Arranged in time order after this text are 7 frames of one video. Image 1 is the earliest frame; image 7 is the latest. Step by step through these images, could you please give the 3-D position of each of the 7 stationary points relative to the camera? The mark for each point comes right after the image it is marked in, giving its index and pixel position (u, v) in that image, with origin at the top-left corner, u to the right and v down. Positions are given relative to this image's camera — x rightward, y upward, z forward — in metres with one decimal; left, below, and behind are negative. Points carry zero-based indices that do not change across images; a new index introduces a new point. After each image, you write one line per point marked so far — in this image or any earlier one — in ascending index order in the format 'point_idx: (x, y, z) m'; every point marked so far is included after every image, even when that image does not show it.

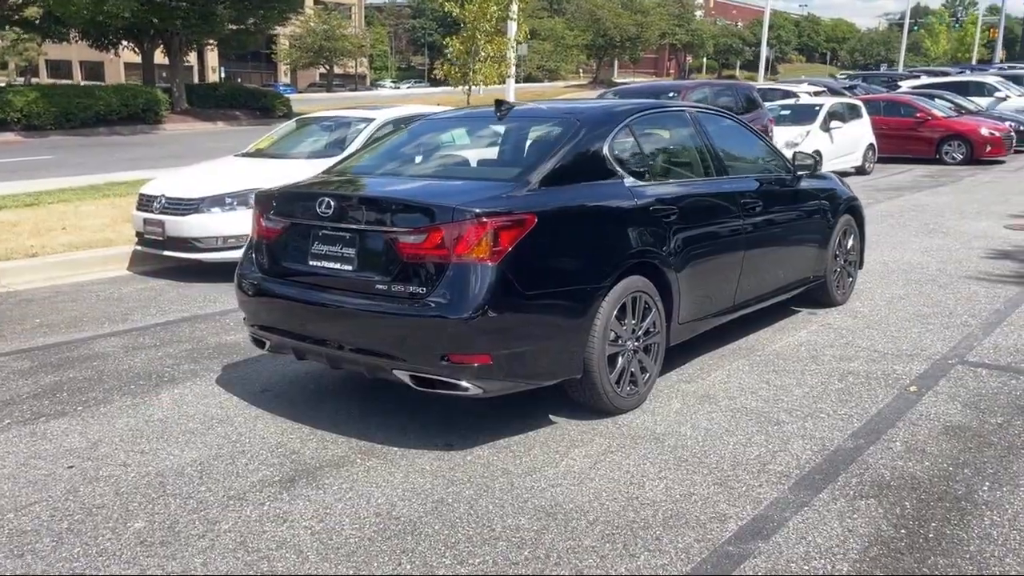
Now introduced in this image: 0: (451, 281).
0: (-0.3, 0.0, +4.6) m
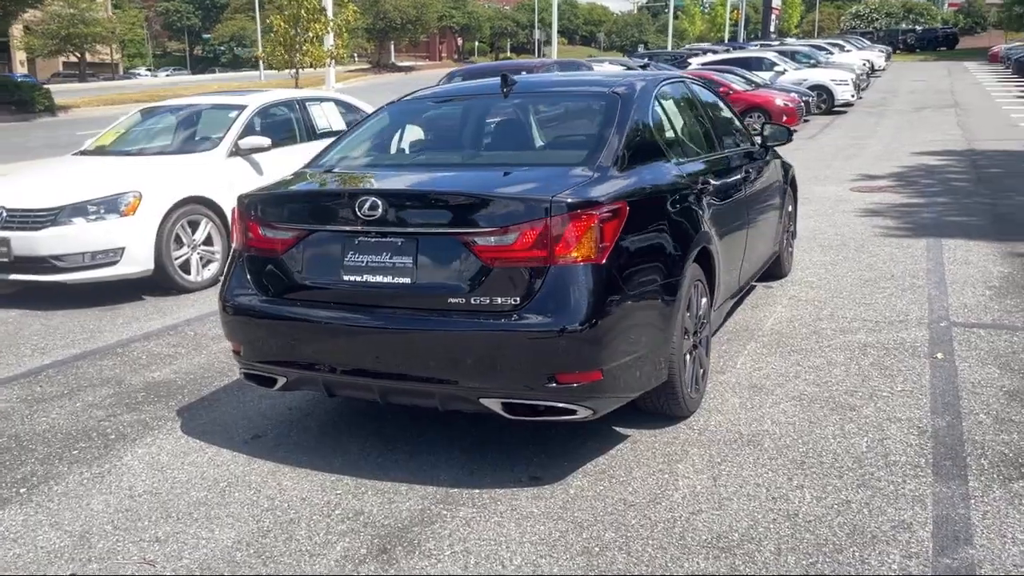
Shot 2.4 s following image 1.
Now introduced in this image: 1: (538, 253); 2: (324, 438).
0: (+0.2, 0.0, +3.9) m
1: (+0.1, +0.2, +3.9) m
2: (-1.0, -0.8, +4.9) m
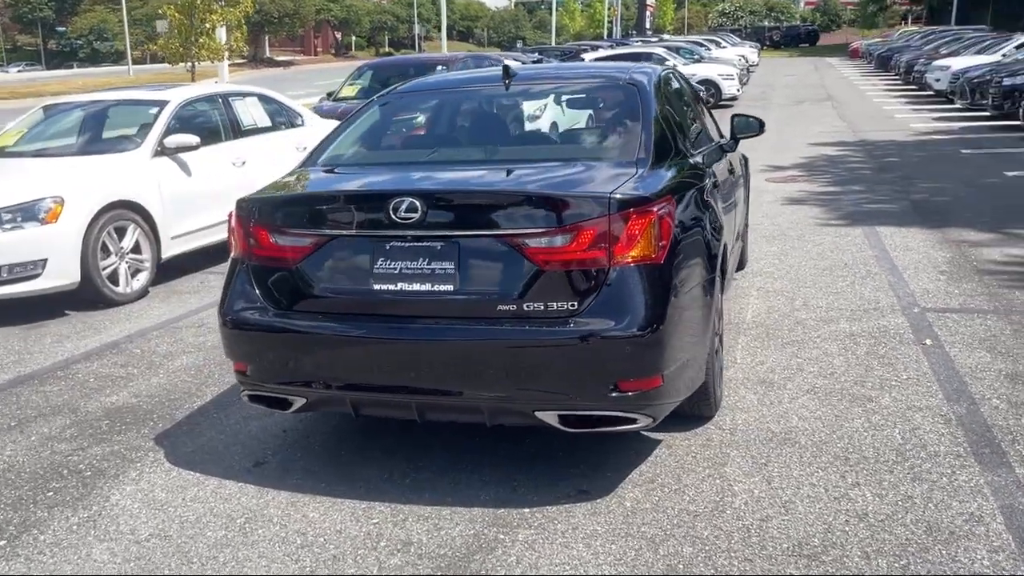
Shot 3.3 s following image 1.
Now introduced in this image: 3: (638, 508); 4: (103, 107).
0: (+0.4, 0.0, +3.7) m
1: (+0.4, +0.1, +3.6) m
2: (-0.9, -0.9, +4.5) m
3: (+0.6, -1.0, +3.9) m
4: (-4.3, +1.9, +9.5) m
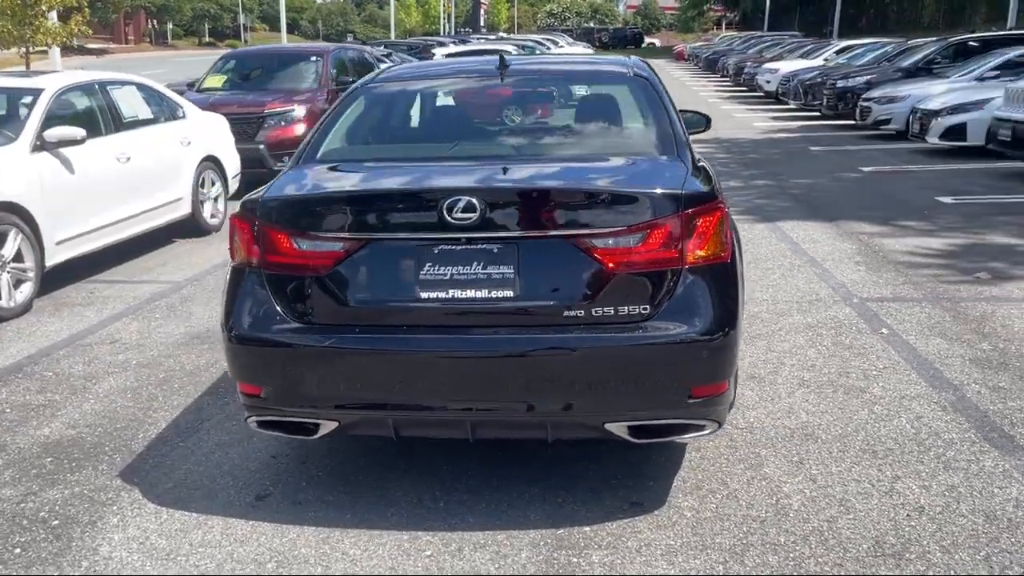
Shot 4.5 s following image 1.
0: (+0.7, 0.0, +3.5) m
1: (+0.6, +0.1, +3.5) m
2: (-0.8, -0.9, +4.1) m
3: (+0.8, -1.0, +3.7) m
4: (-5.1, +1.8, +8.3) m
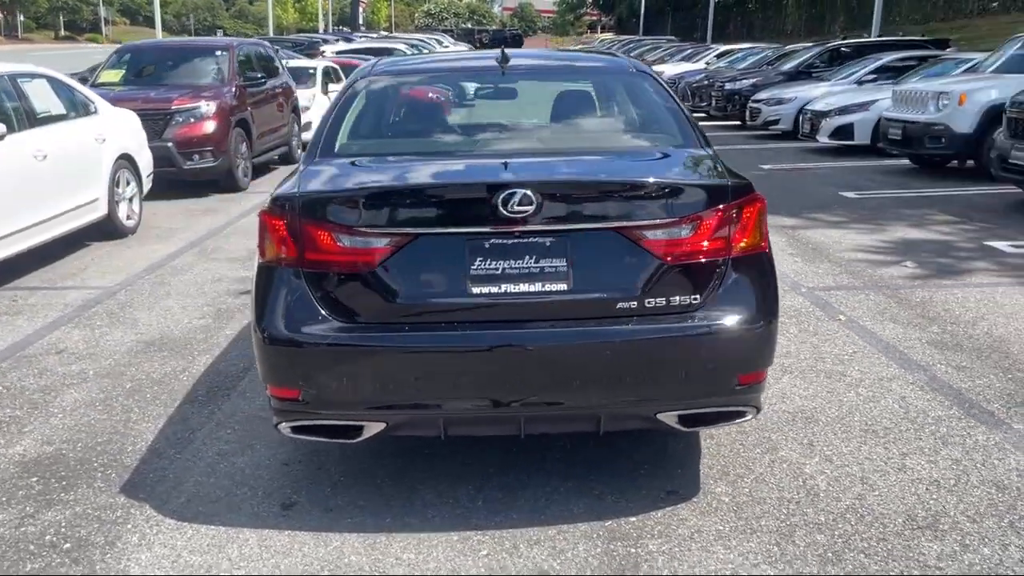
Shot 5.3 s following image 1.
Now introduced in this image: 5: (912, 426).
0: (+0.9, 0.0, +3.6) m
1: (+0.8, +0.2, +3.5) m
2: (-0.6, -0.9, +3.9) m
3: (+1.0, -0.9, +3.8) m
4: (-5.5, +1.7, +7.5) m
5: (+2.1, -0.7, +4.6) m
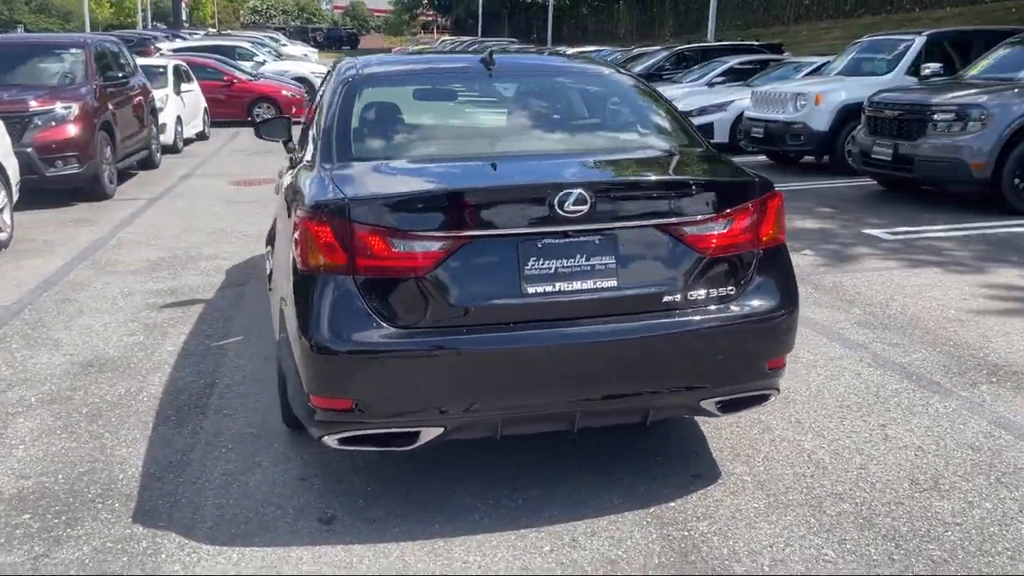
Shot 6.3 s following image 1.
0: (+1.0, +0.1, +3.8) m
1: (+1.0, +0.2, +3.7) m
2: (-0.4, -0.9, +3.9) m
3: (+1.1, -0.9, +4.0) m
4: (-6.0, +1.5, +6.5) m
5: (+2.1, -0.6, +5.0) m
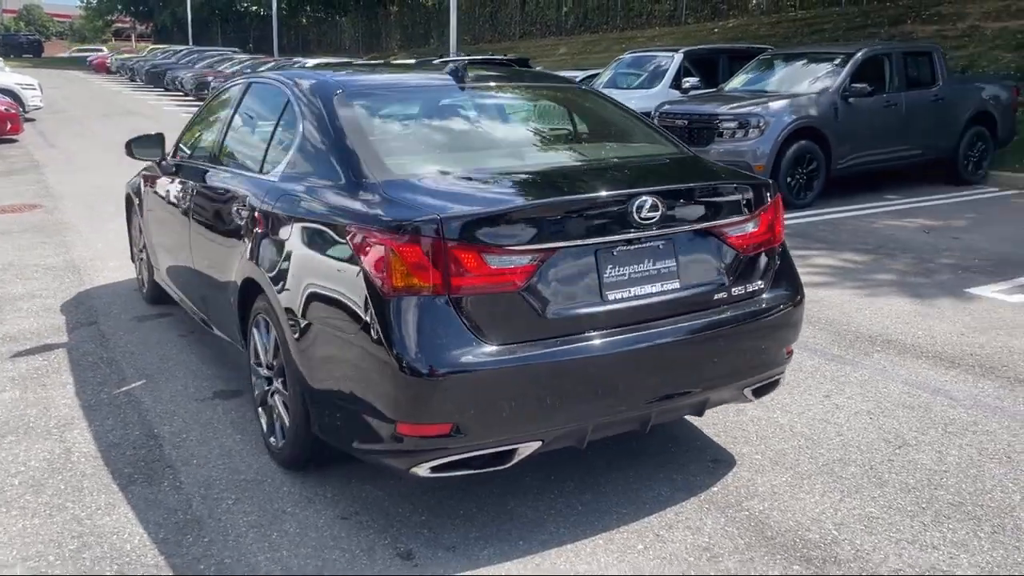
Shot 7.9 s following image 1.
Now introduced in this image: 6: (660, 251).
0: (+1.2, +0.1, +4.2) m
1: (+1.2, +0.2, +4.1) m
2: (-0.2, -1.0, +3.8) m
3: (+1.3, -0.8, +4.4) m
4: (-6.4, +1.0, +4.6) m
5: (+1.9, -0.6, +5.6) m
6: (+0.6, +0.2, +3.7) m
